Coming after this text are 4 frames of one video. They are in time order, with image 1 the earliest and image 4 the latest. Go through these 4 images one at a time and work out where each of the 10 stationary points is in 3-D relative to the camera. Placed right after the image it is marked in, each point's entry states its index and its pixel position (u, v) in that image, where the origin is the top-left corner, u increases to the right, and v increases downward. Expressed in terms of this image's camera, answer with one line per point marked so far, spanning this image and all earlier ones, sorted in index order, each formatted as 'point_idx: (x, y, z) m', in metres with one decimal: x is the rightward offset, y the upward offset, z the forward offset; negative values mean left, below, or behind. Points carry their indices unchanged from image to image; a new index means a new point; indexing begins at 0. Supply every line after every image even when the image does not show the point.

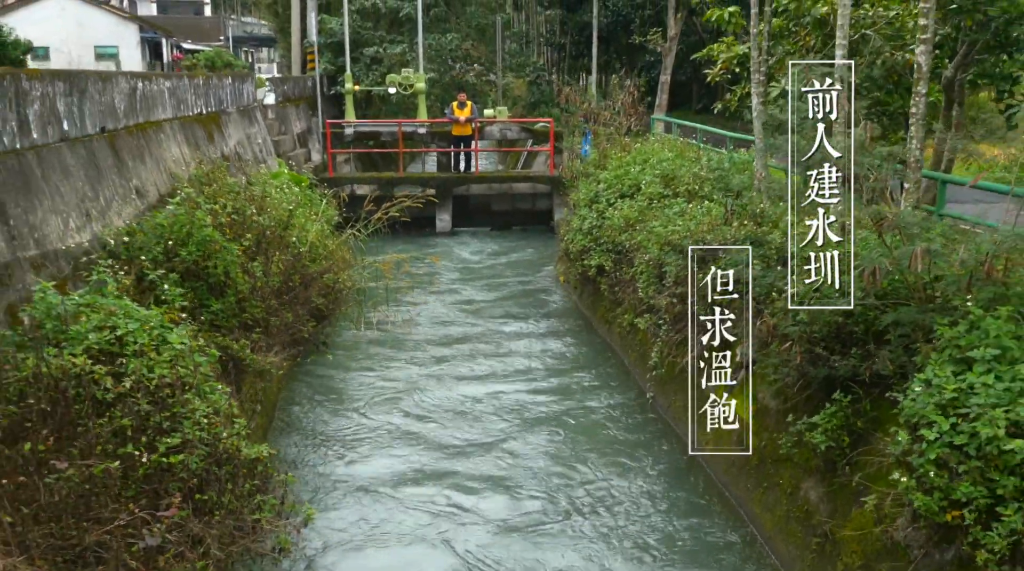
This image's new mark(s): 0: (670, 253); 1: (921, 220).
0: (+1.2, +0.3, +7.7) m
1: (+2.0, +0.3, +4.9) m
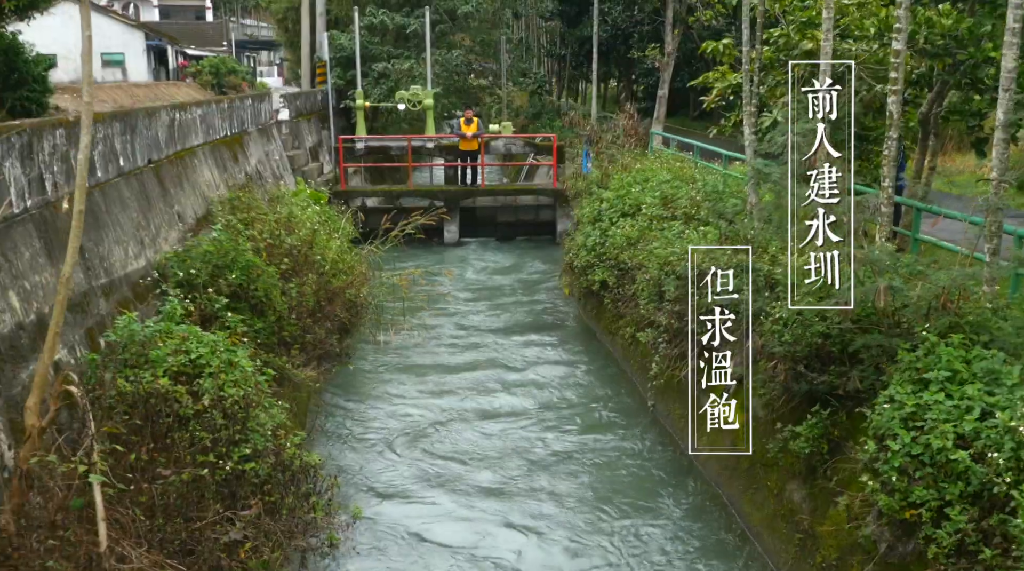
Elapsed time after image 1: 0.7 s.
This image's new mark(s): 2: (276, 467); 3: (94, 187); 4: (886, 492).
0: (+1.4, +0.1, +8.4) m
1: (+2.2, +0.1, +5.6) m
2: (-1.3, -1.0, +5.2) m
3: (-2.9, +0.7, +6.9) m
4: (+1.8, -1.0, +4.7) m
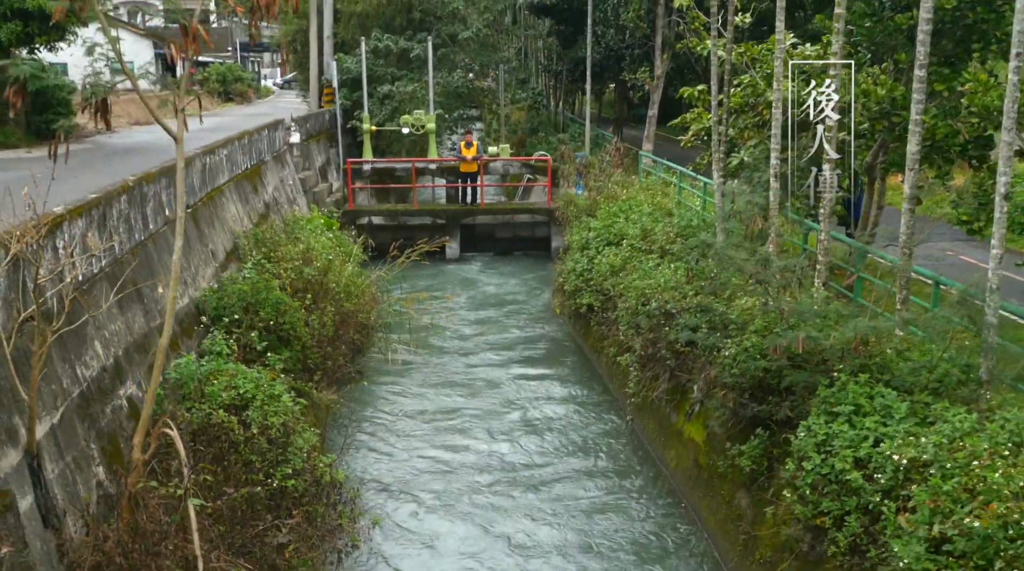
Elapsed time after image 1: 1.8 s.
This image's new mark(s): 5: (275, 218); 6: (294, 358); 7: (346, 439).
0: (+1.3, -0.2, +9.6) m
1: (+2.1, -0.2, +6.8) m
2: (-1.3, -1.3, +6.4) m
3: (-3.0, +0.4, +8.0) m
4: (+1.8, -1.3, +5.9) m
5: (-3.4, +1.0, +13.7) m
6: (-2.0, -0.6, +8.7) m
7: (-1.6, -1.5, +9.4) m
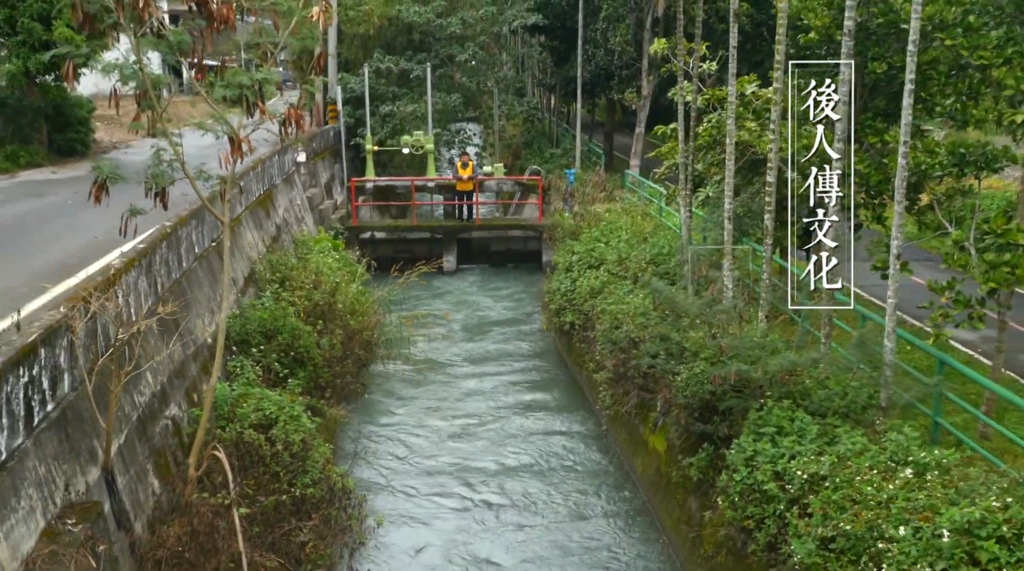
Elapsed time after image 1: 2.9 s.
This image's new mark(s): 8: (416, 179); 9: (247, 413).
0: (+1.2, -0.5, +10.8) m
1: (+2.0, -0.5, +8.1) m
2: (-1.5, -1.6, +7.6) m
3: (-3.1, +0.1, +9.3) m
4: (+1.6, -1.7, +7.2) m
5: (-3.5, +0.7, +15.0) m
6: (-2.1, -0.9, +9.9) m
7: (-1.8, -1.8, +10.7) m
8: (-1.9, +2.2, +19.6) m
9: (-2.1, -1.0, +7.7) m
